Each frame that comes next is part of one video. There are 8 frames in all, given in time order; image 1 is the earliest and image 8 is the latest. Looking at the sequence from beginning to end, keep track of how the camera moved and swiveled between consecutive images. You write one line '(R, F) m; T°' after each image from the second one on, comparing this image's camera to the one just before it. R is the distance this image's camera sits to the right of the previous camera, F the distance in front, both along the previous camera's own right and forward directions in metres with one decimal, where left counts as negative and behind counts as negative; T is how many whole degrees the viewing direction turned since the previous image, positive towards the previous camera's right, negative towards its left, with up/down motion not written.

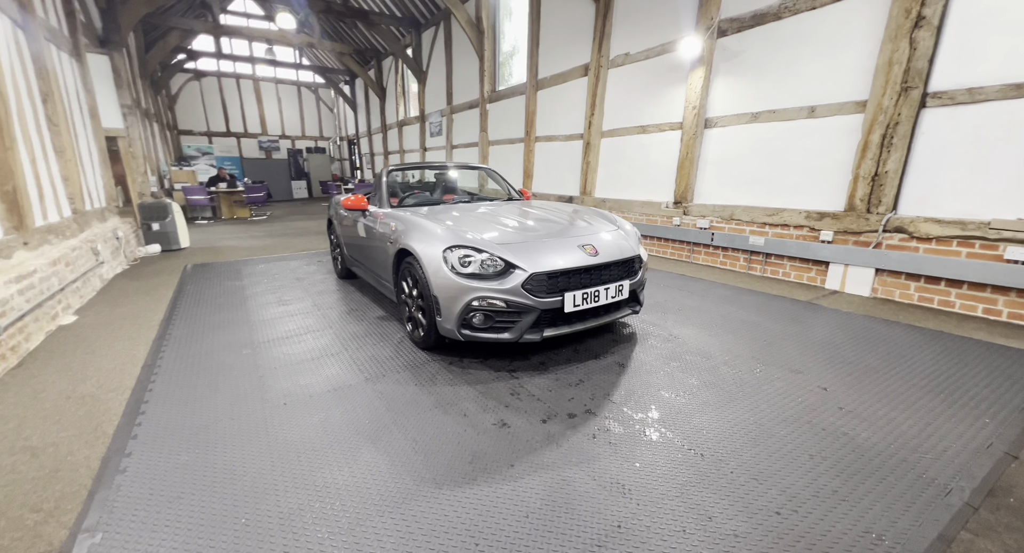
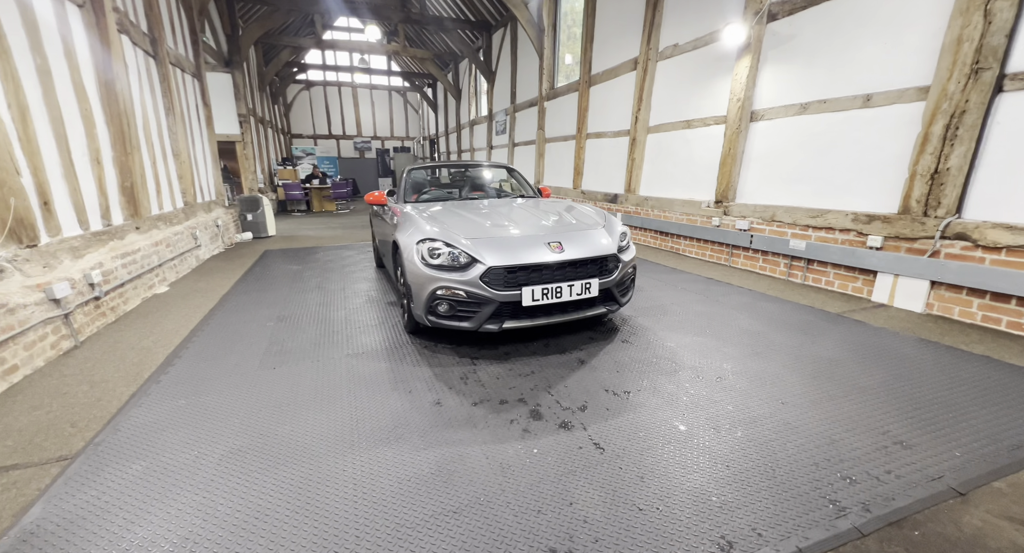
(+0.7, -0.1) m; -11°
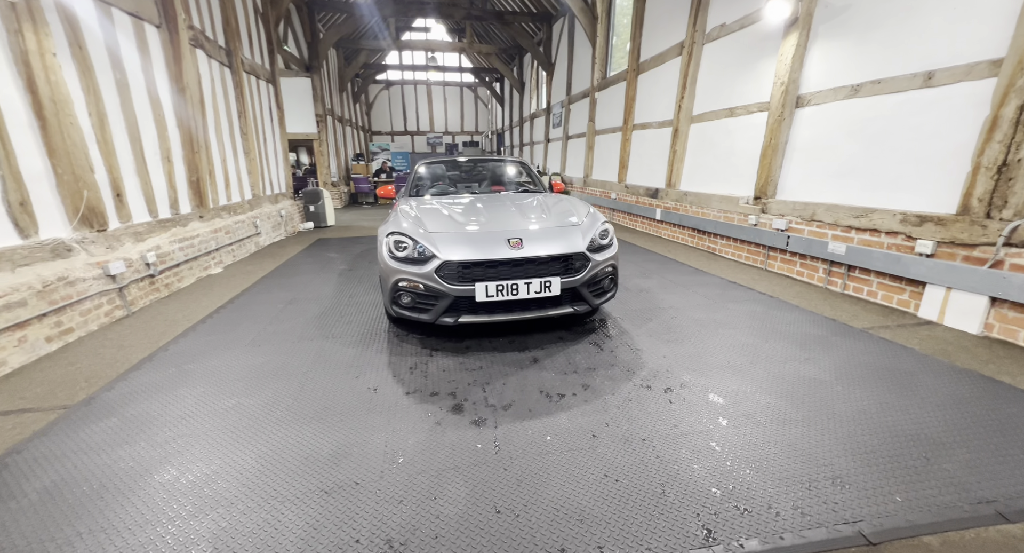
(+0.7, +0.1) m; -10°
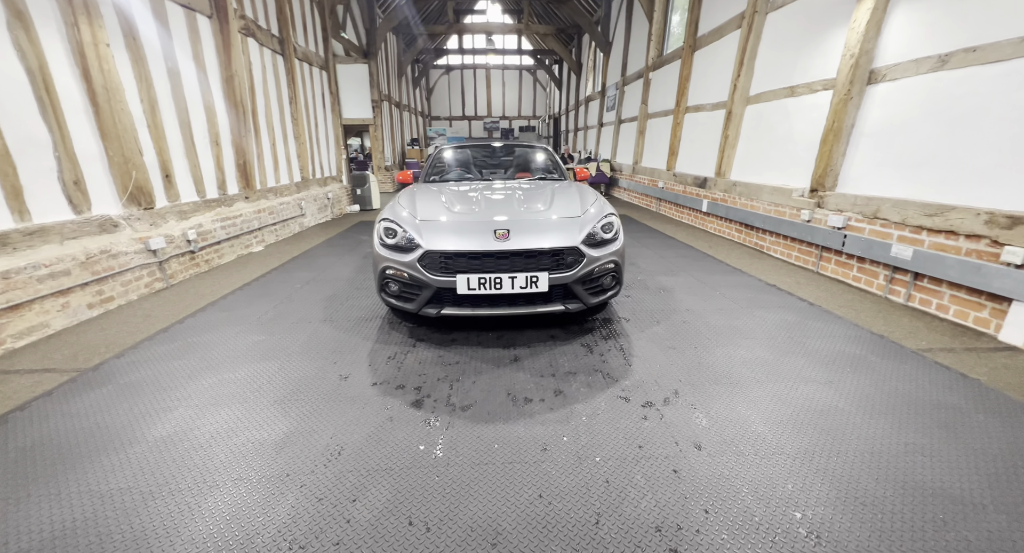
(+0.4, +0.2) m; -8°
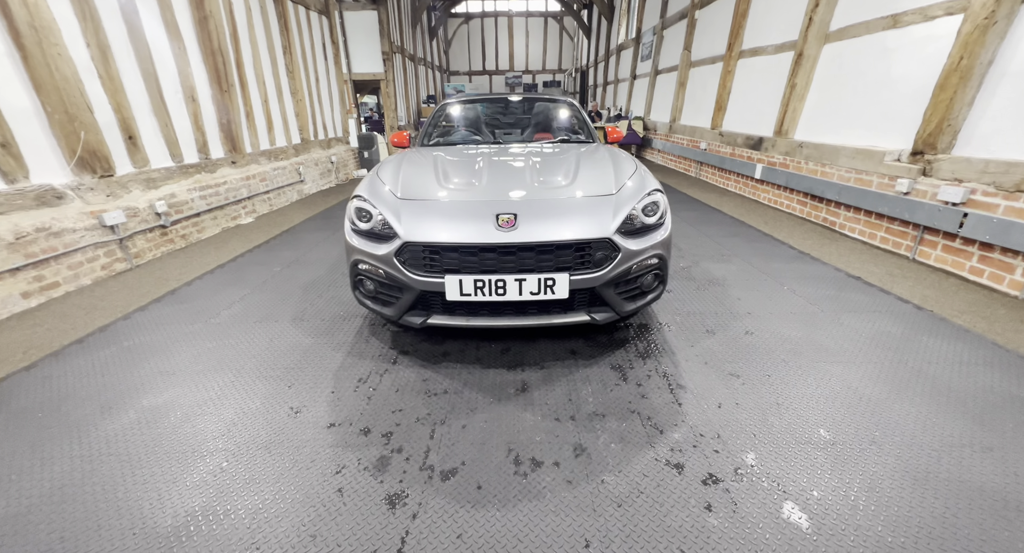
(+0.1, +0.6) m; -3°
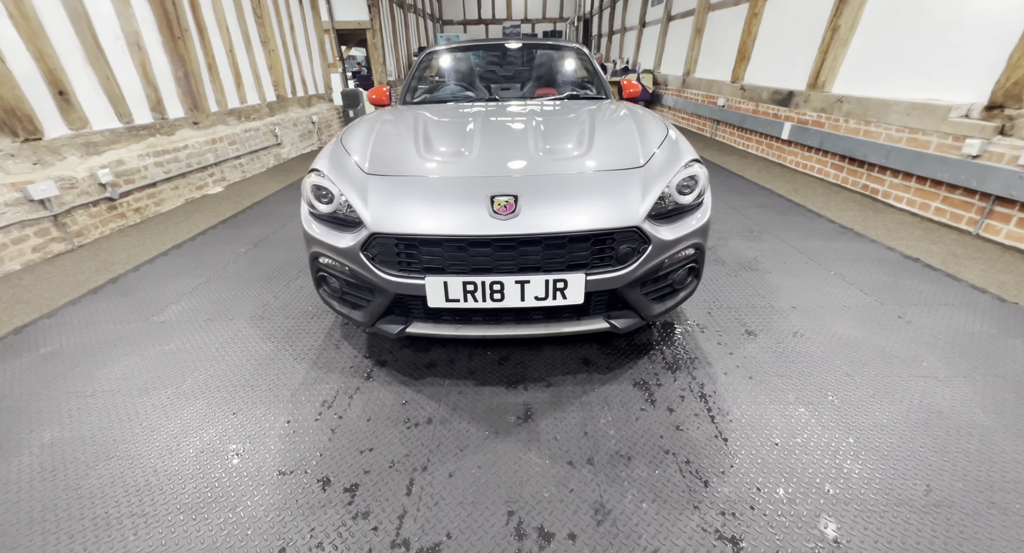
(0.0, +0.4) m; 0°
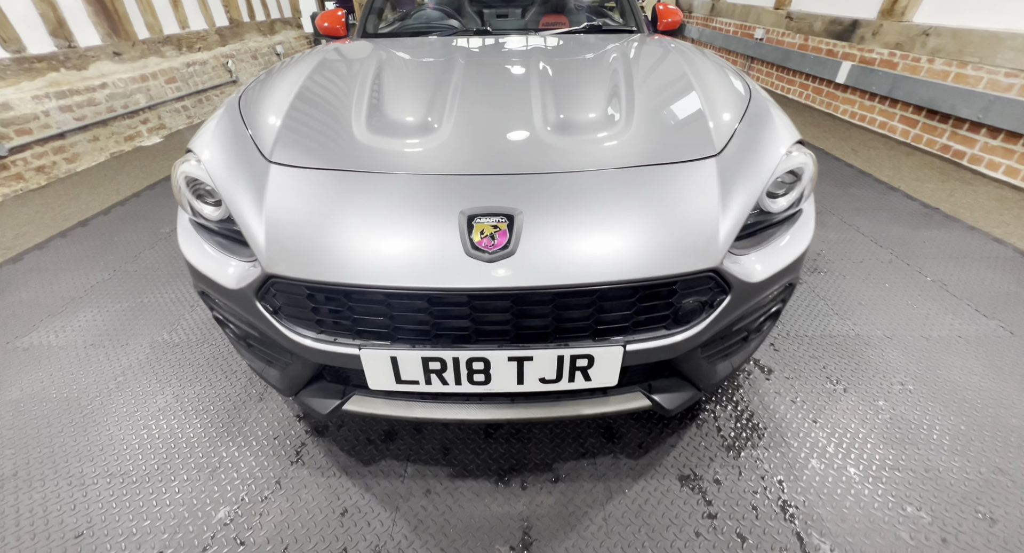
(0.0, +0.5) m; 0°
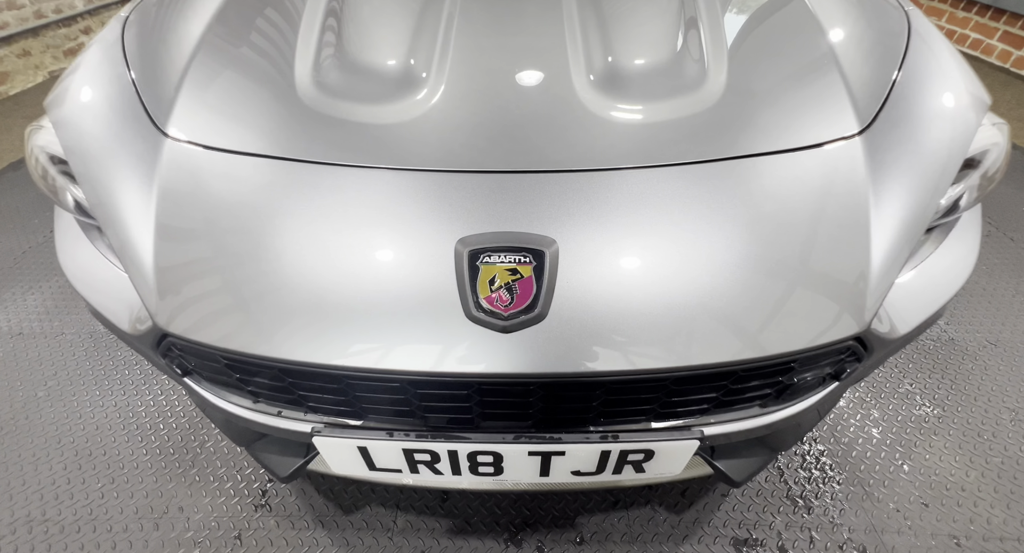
(0.0, +0.3) m; -1°
